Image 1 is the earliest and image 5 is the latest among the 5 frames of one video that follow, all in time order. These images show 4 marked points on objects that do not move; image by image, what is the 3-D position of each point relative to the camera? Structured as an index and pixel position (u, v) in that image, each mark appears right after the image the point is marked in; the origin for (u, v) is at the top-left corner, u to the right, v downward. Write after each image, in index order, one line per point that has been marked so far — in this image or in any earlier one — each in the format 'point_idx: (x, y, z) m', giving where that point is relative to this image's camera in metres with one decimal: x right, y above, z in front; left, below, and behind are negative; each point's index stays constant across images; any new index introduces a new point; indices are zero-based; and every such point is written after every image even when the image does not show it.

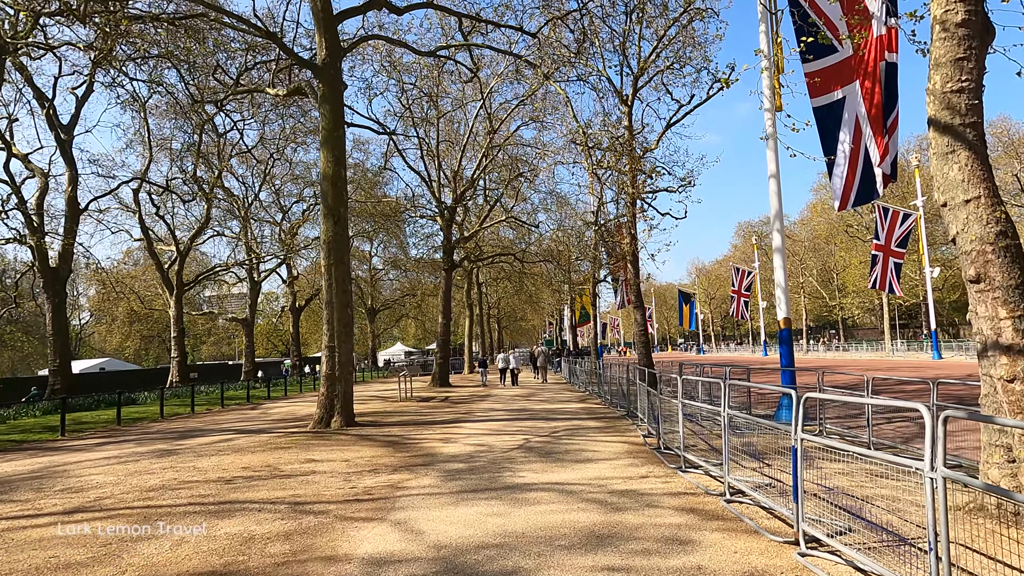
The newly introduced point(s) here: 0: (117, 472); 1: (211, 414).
0: (-4.7, -2.2, +7.5) m
1: (-8.1, -3.4, +16.9) m
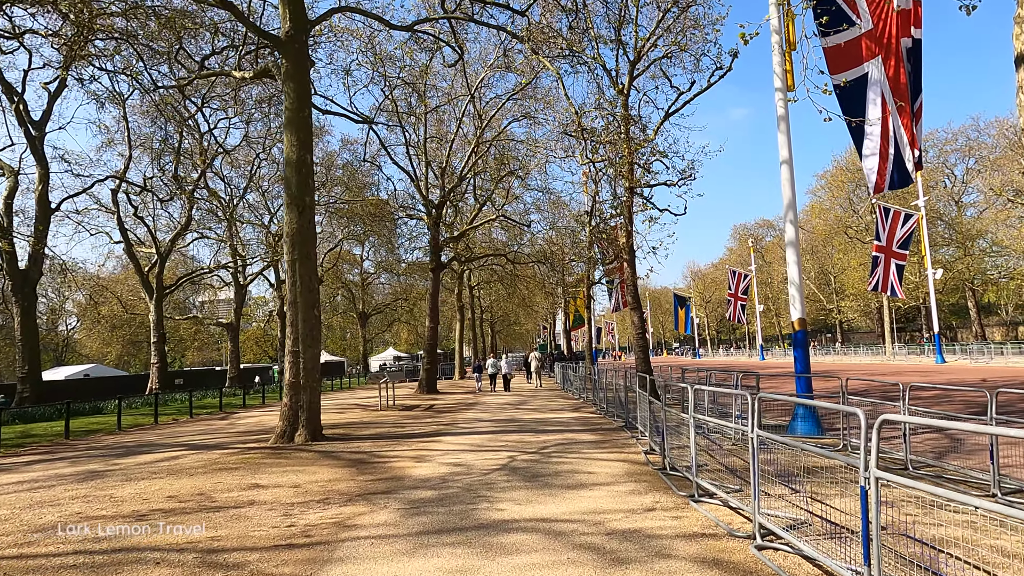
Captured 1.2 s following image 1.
0: (-4.9, -2.1, +6.3) m
1: (-8.3, -3.4, +15.6) m
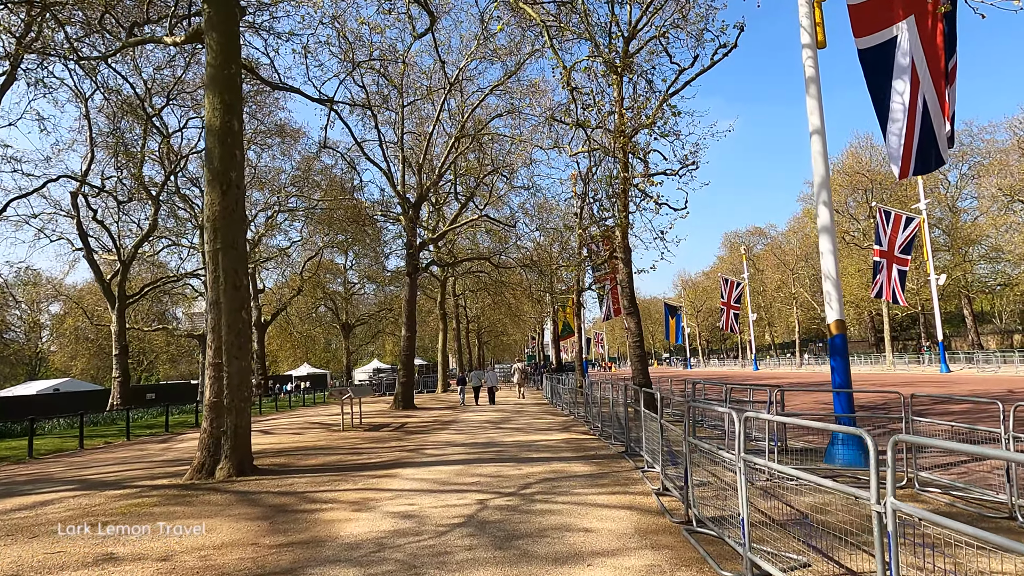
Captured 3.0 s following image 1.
0: (-5.2, -2.0, +4.2) m
1: (-8.8, -3.5, +13.4) m
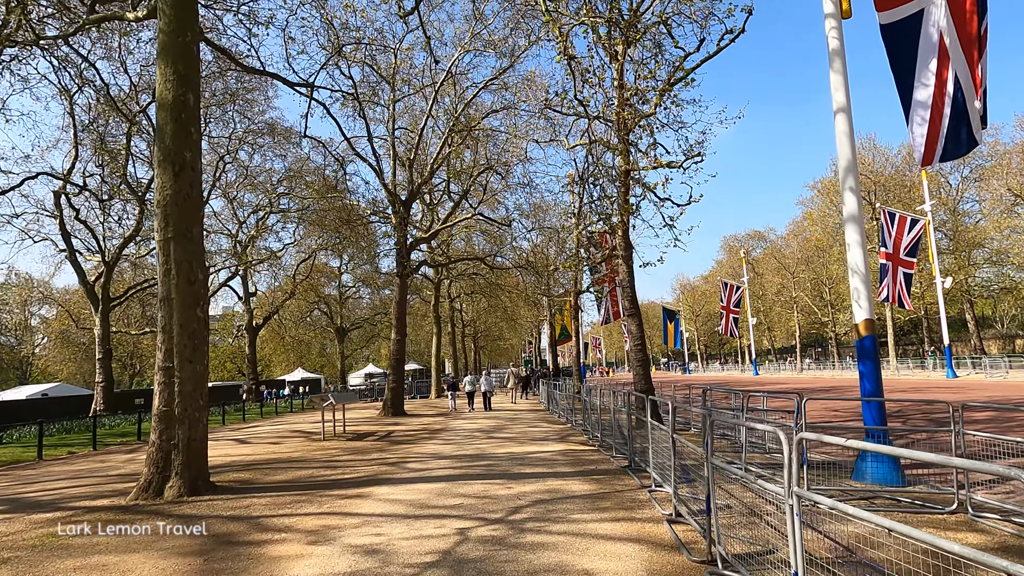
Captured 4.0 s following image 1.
0: (-5.3, -1.9, +3.2) m
1: (-8.9, -3.4, +12.4) m
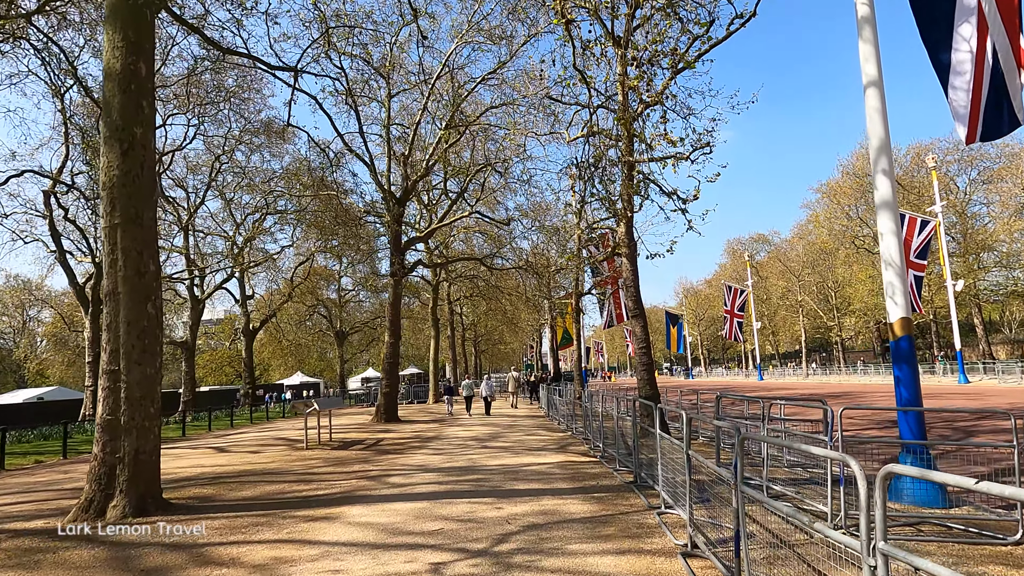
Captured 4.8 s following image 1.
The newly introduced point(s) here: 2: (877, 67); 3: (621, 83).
0: (-5.4, -1.8, +2.3) m
1: (-9.0, -3.4, +11.5) m
2: (+4.3, +2.6, +7.5) m
3: (+2.6, +4.9, +15.2) m
